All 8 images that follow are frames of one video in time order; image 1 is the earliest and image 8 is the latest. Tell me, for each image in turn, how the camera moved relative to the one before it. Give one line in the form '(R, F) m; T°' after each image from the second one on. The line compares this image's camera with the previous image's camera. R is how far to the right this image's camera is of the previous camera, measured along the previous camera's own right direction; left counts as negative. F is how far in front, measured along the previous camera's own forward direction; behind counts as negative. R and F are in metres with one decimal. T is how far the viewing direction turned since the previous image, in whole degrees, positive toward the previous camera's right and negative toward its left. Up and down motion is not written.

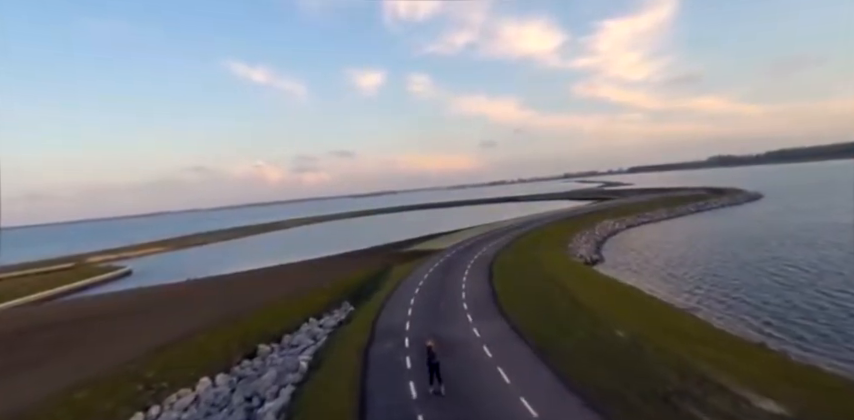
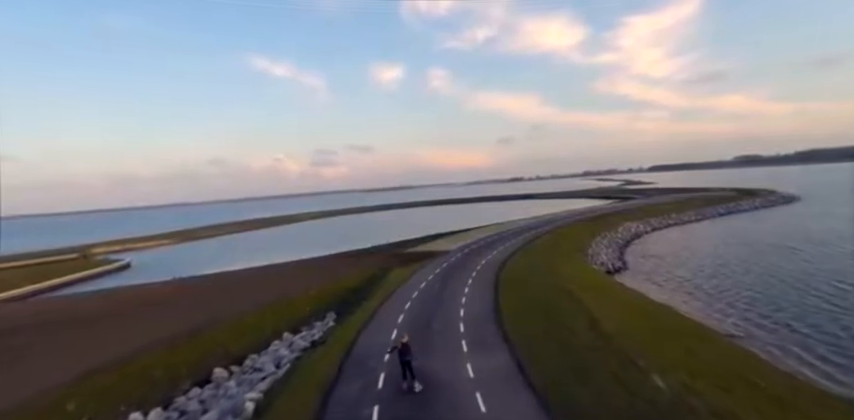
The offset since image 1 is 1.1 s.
(+1.1, +4.0) m; -2°
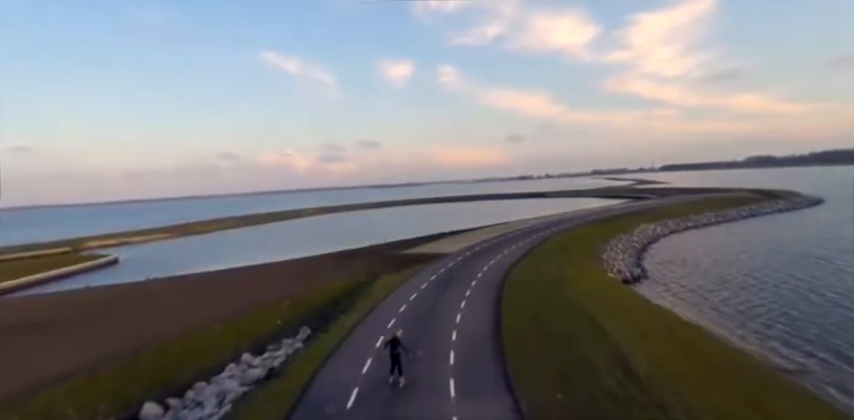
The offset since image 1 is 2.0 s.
(+0.9, +3.8) m; -1°
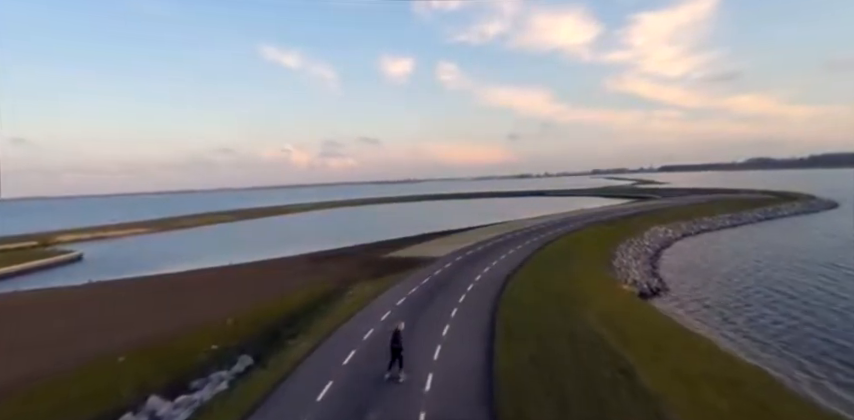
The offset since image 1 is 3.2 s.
(+1.0, +4.9) m; 0°
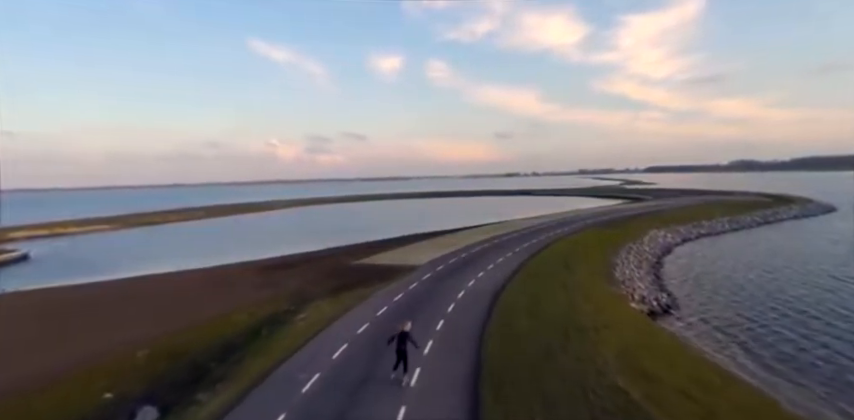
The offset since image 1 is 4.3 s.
(+0.7, +4.3) m; +2°
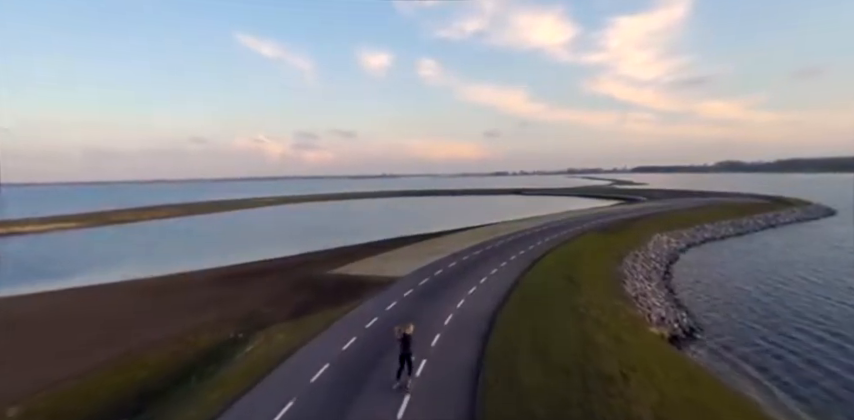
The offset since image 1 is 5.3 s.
(+0.3, +3.9) m; +2°
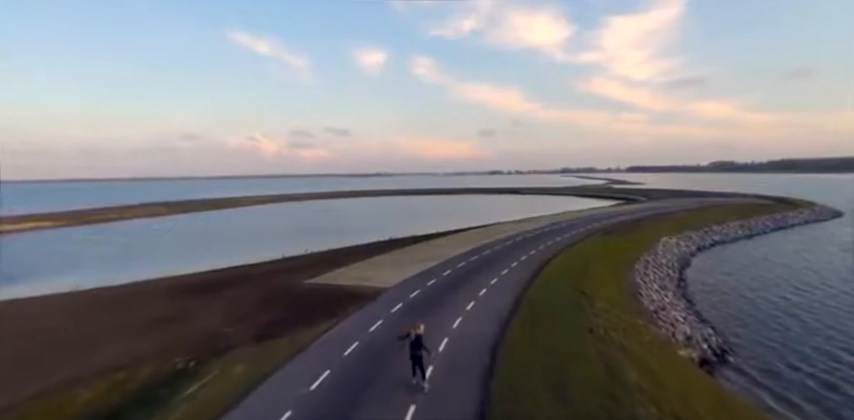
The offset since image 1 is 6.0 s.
(+0.1, +2.9) m; +1°
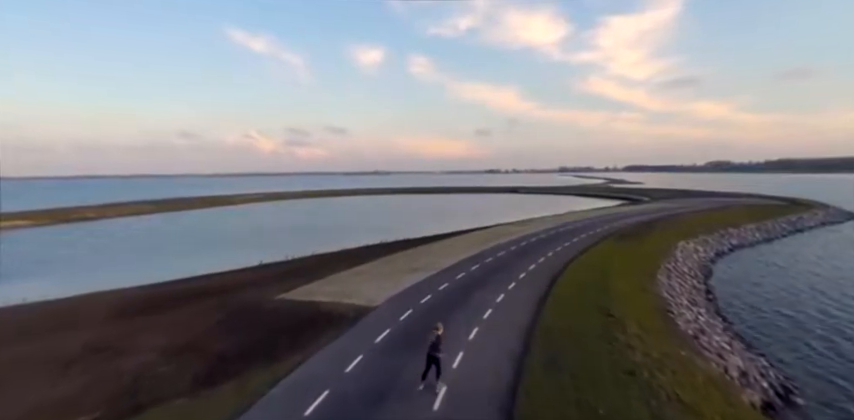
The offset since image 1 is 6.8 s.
(+0.1, +3.6) m; 0°
